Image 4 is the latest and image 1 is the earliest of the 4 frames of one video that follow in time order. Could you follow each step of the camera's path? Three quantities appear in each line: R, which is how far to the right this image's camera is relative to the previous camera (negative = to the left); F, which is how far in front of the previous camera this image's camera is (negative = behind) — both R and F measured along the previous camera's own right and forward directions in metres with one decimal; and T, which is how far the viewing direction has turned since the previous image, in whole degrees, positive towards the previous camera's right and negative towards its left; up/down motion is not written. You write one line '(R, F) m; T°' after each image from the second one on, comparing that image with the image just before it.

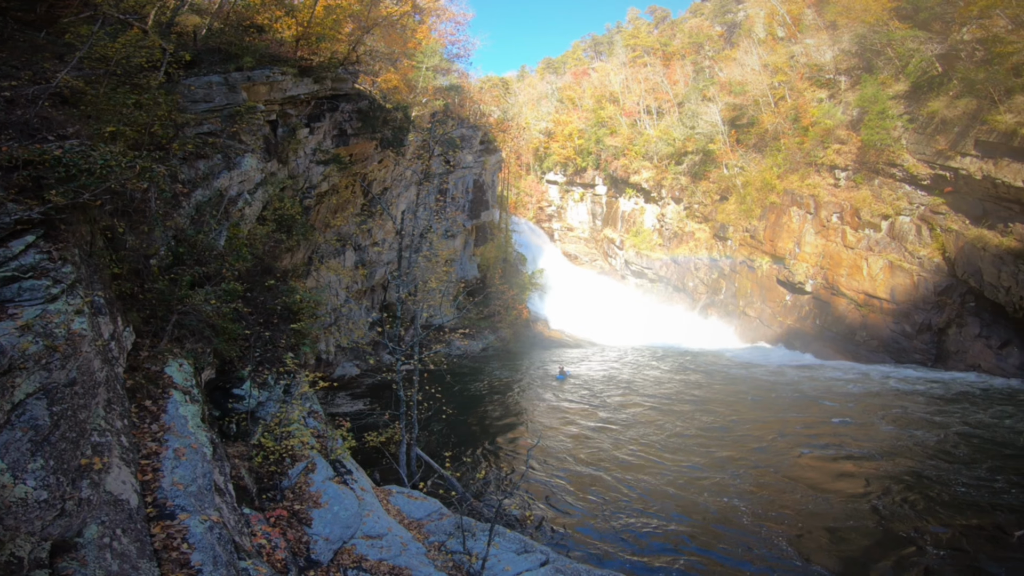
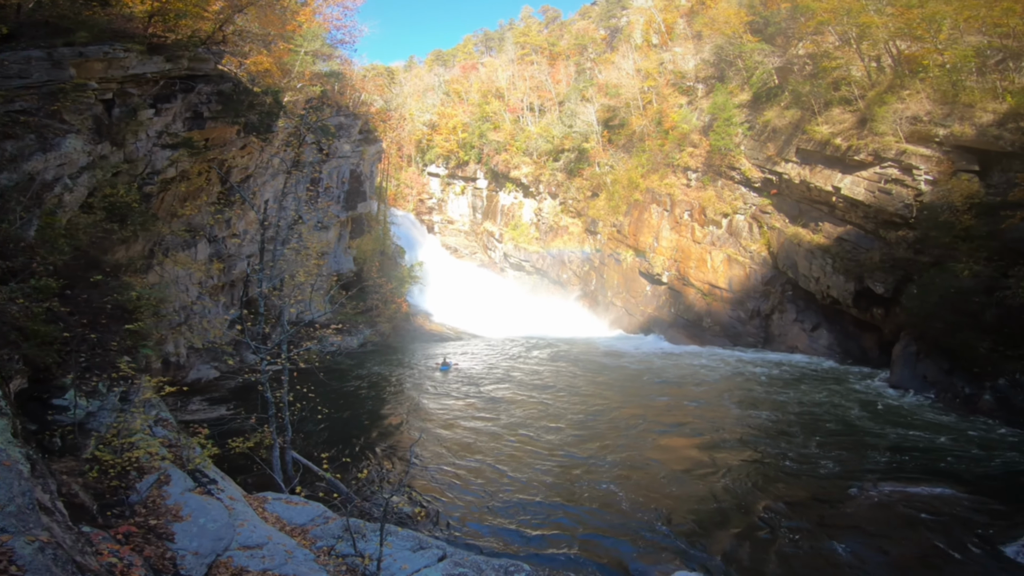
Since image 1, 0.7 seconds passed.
(+2.4, -0.2) m; +7°
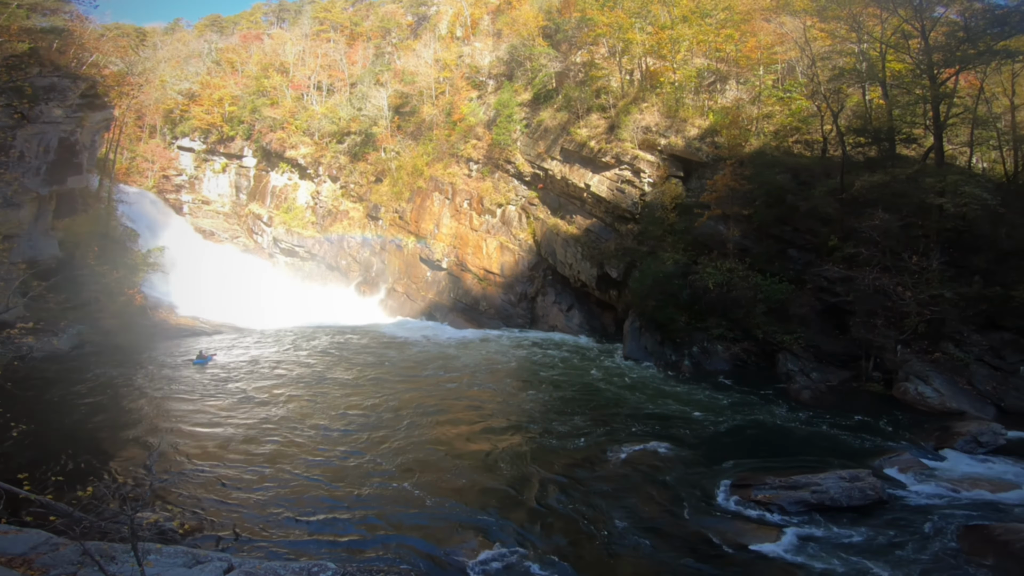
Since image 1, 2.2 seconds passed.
(+4.4, -0.6) m; +12°
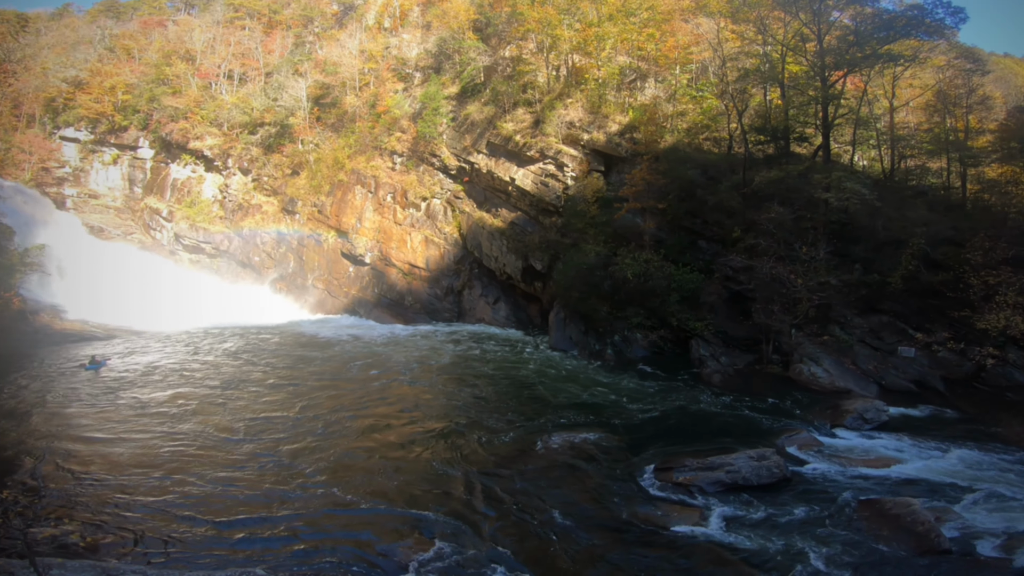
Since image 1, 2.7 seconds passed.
(+1.5, -0.2) m; +4°
